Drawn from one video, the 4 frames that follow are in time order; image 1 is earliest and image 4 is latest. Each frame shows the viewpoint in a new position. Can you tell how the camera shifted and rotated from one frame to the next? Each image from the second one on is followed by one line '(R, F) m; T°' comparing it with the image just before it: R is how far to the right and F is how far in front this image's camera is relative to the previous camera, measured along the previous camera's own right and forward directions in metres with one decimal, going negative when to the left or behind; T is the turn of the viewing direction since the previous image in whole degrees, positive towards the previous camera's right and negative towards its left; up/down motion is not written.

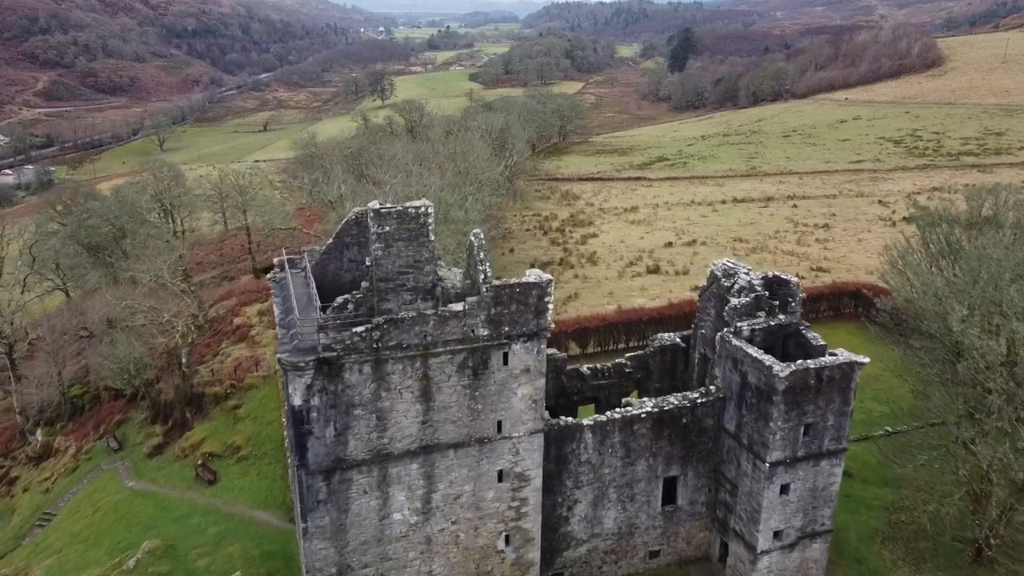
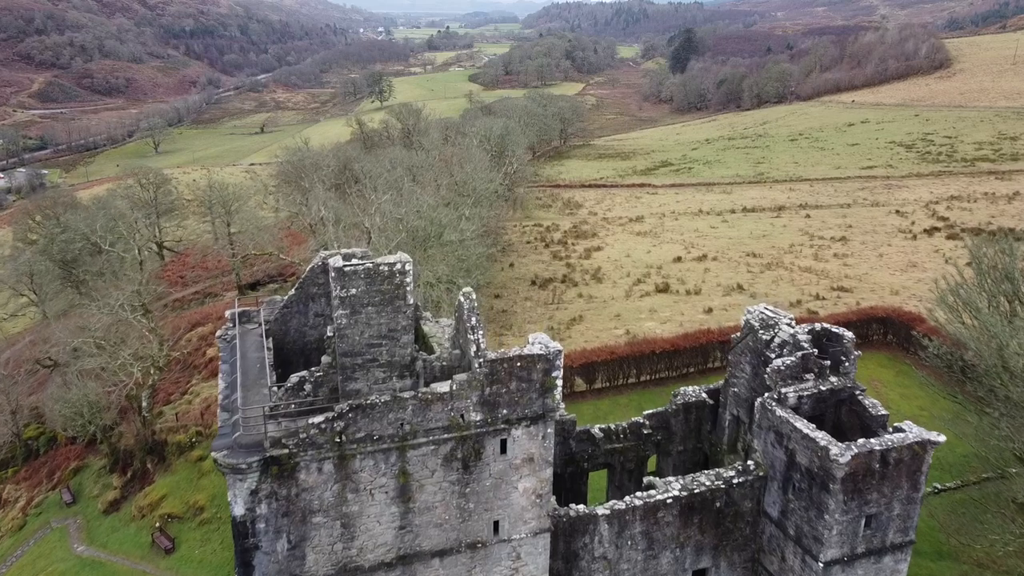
(0.0, +2.5) m; 0°
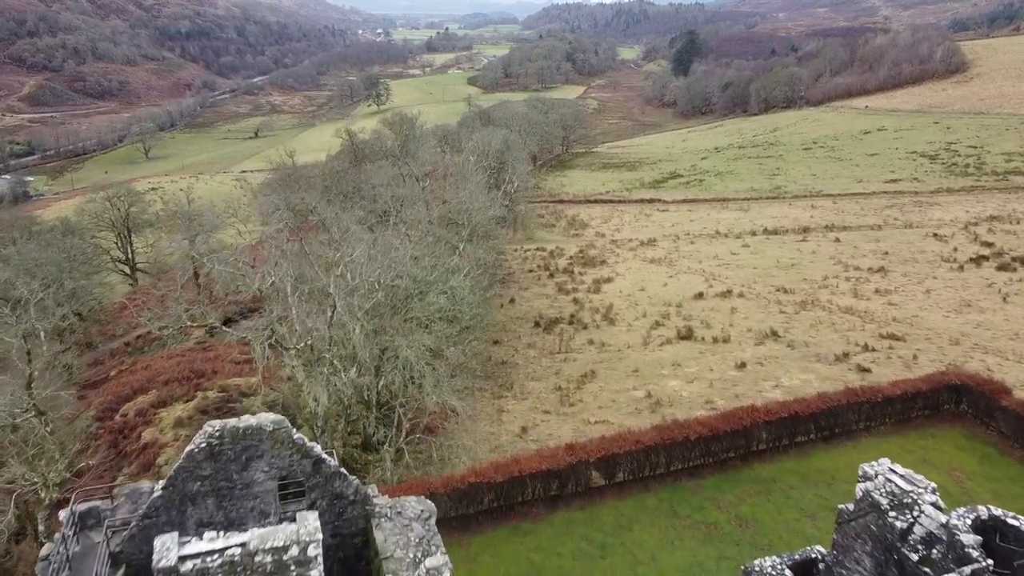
(-0.1, +4.7) m; 0°
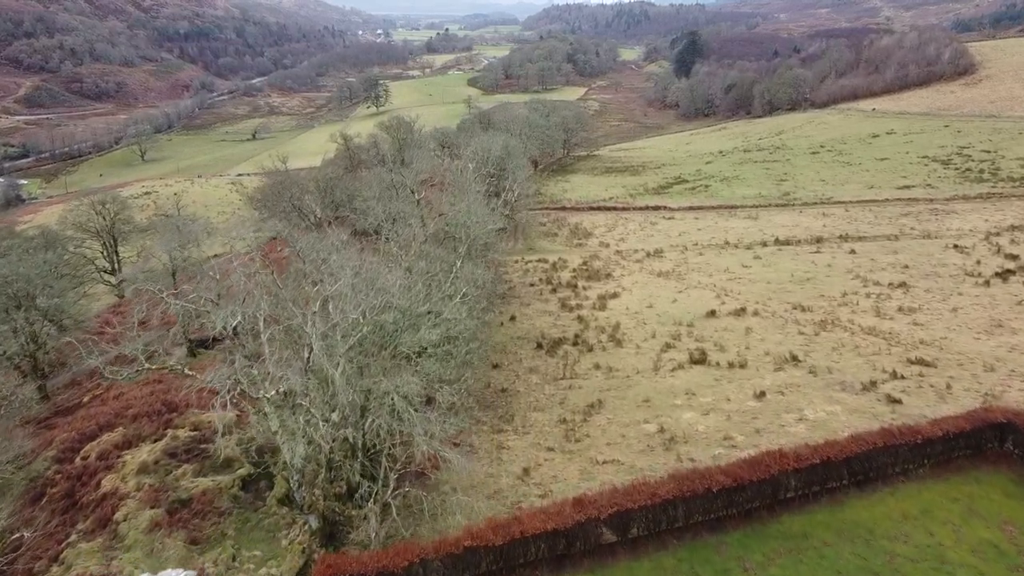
(0.0, +2.2) m; 0°
